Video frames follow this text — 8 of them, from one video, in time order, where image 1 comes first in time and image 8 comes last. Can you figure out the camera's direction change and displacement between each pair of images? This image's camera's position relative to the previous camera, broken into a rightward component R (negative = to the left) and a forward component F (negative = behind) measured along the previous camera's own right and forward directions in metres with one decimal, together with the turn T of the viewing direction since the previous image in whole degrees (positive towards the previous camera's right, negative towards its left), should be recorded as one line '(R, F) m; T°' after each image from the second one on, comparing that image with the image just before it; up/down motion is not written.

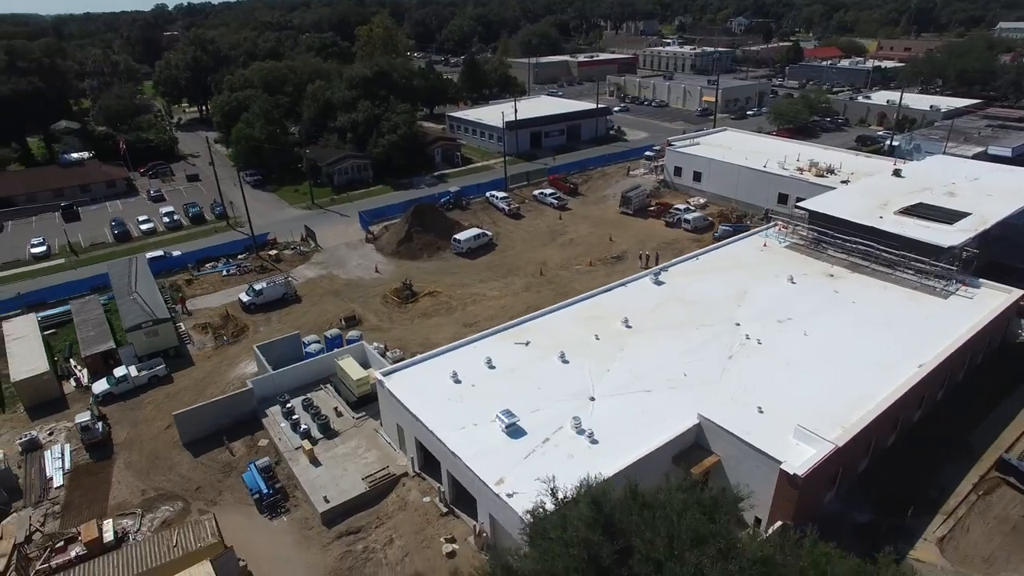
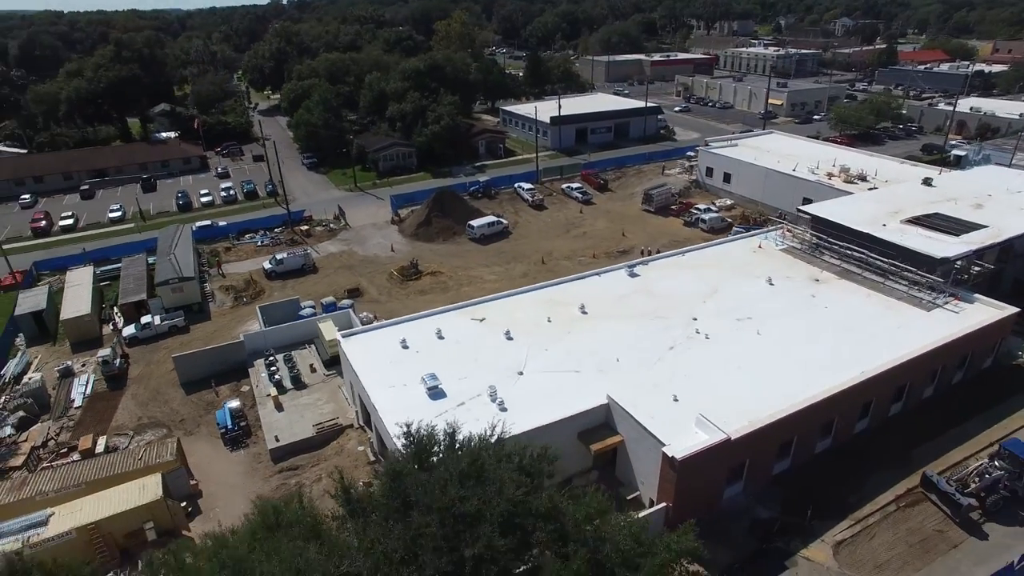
(+5.8, -1.2) m; -8°
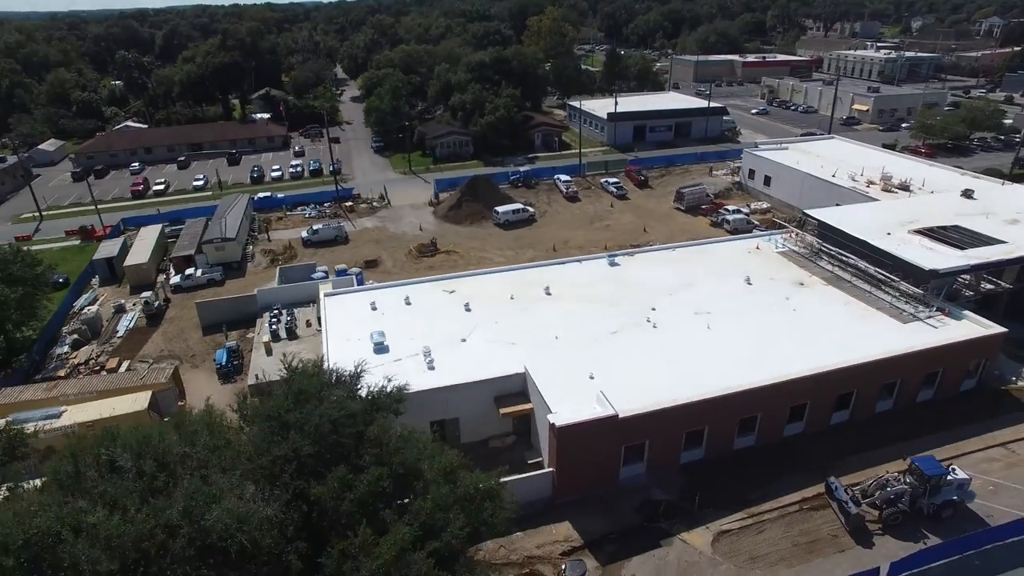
(+6.5, -1.2) m; -10°
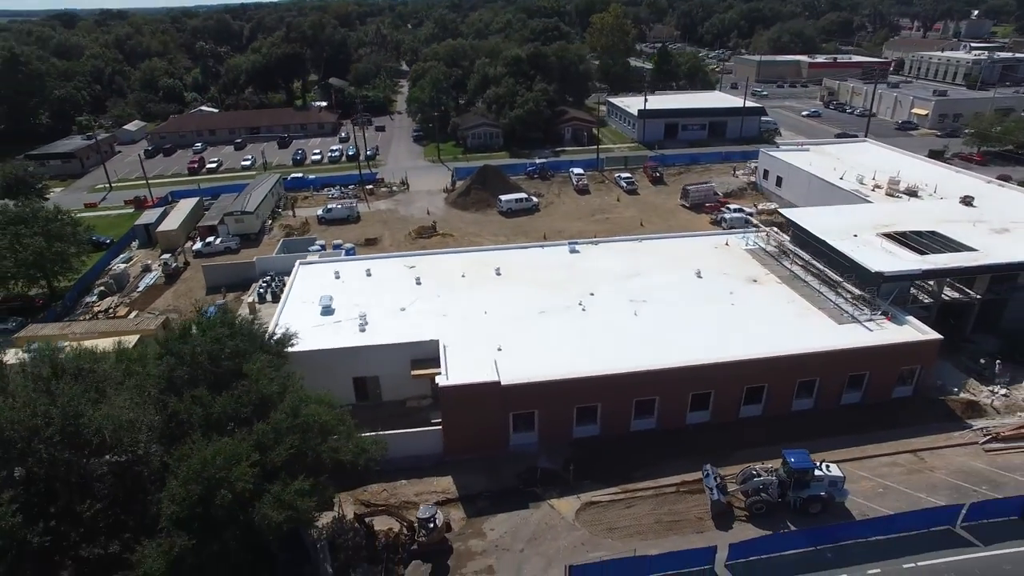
(+6.5, -1.2) m; -8°
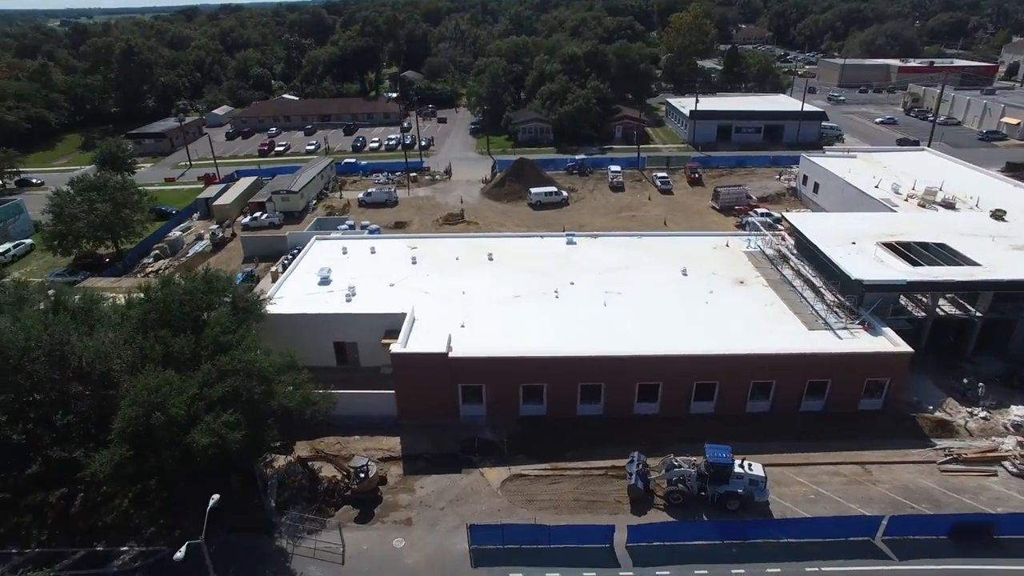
(+5.0, -1.0) m; -8°
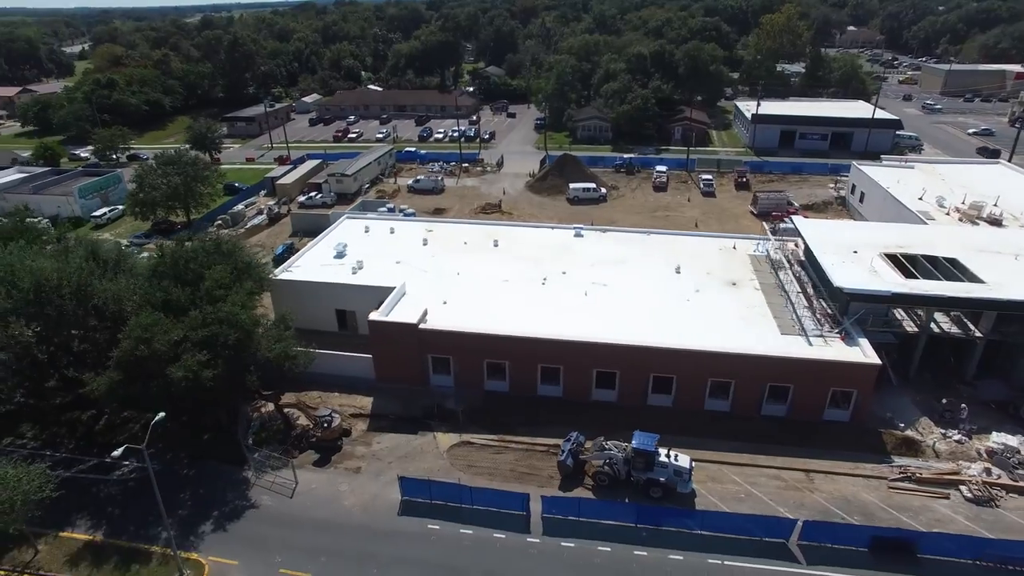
(+5.1, -1.1) m; -9°
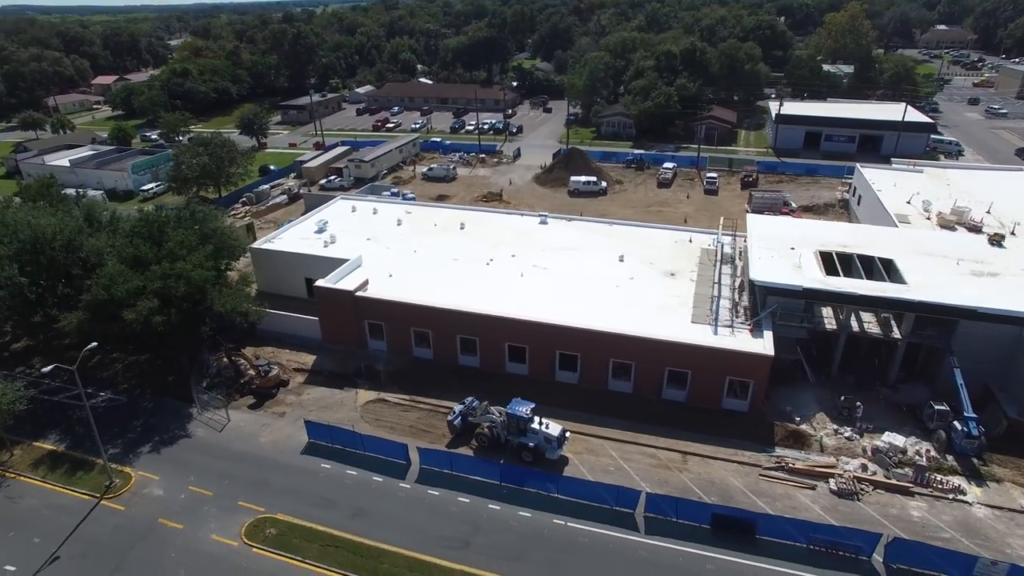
(+6.7, -1.5) m; -7°
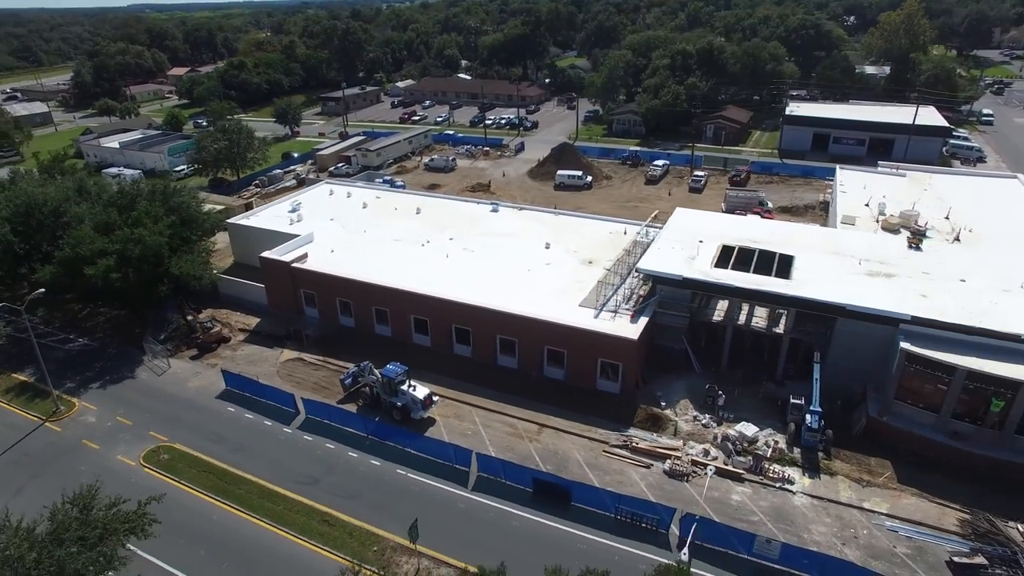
(+7.7, -1.5) m; -7°
